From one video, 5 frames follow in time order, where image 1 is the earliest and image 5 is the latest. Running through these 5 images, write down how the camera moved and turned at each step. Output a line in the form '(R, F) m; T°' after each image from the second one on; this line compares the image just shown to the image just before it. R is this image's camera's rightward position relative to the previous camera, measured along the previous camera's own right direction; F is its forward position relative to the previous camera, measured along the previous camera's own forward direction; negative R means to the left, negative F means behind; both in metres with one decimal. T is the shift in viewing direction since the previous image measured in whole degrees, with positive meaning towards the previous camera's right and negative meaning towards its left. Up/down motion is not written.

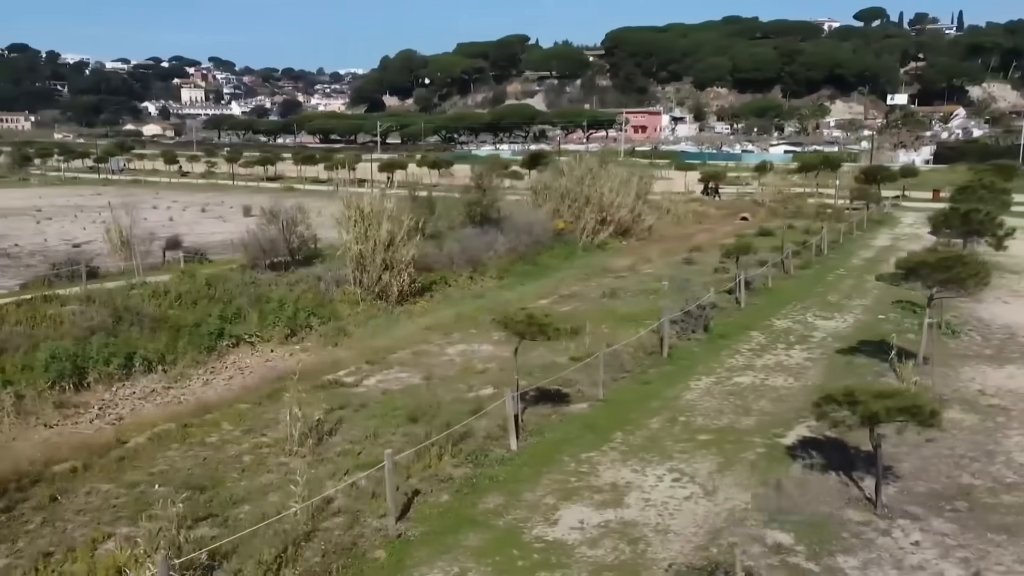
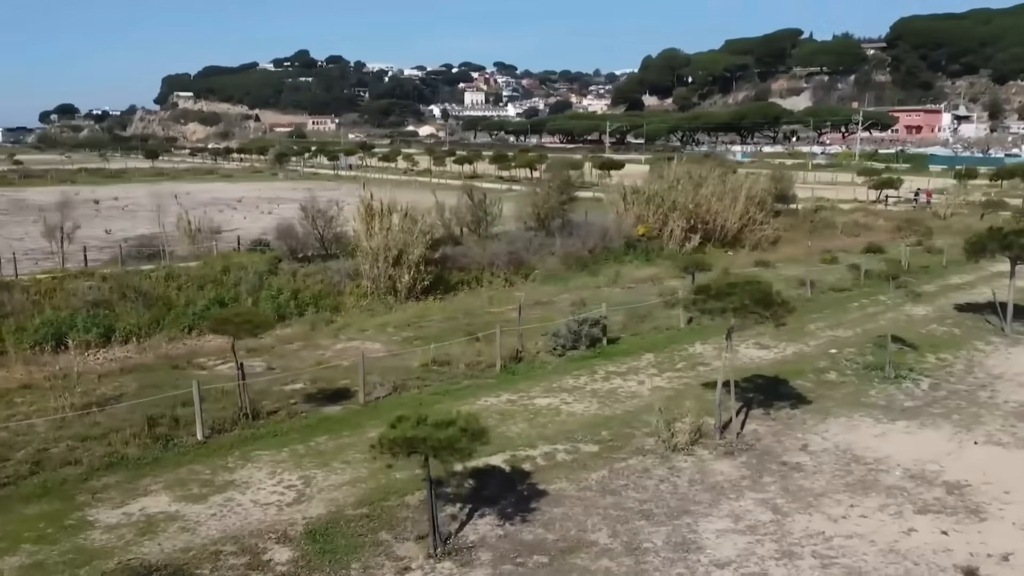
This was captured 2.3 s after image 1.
(+6.3, +1.2) m; -19°
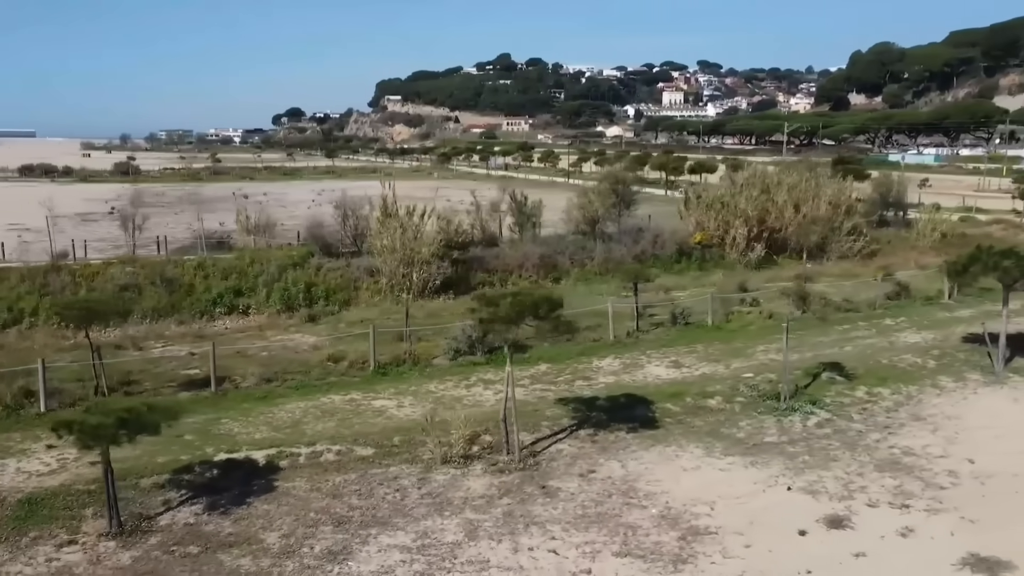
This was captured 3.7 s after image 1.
(+4.7, +0.6) m; -14°
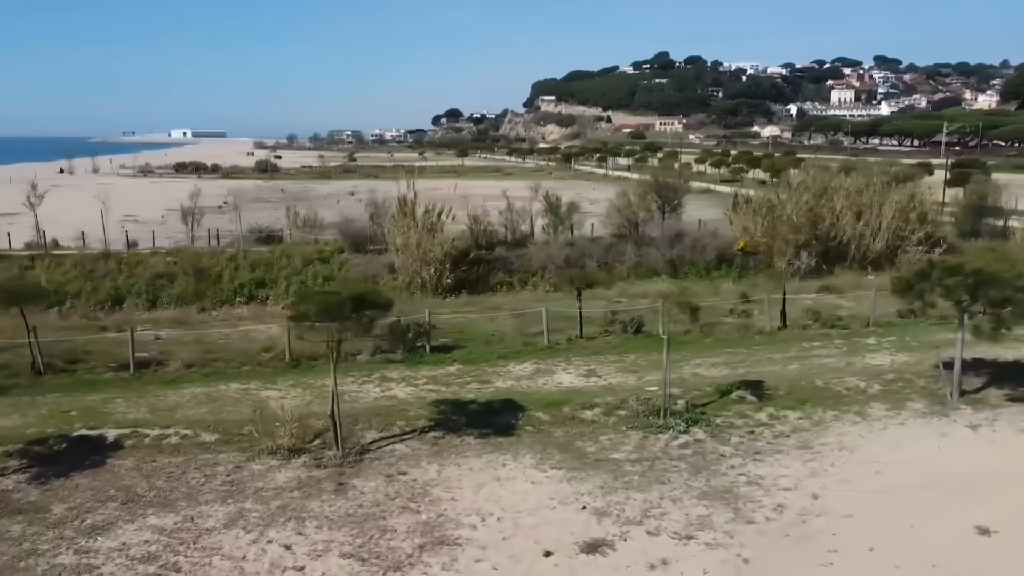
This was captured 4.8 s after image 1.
(+3.7, +0.4) m; -11°
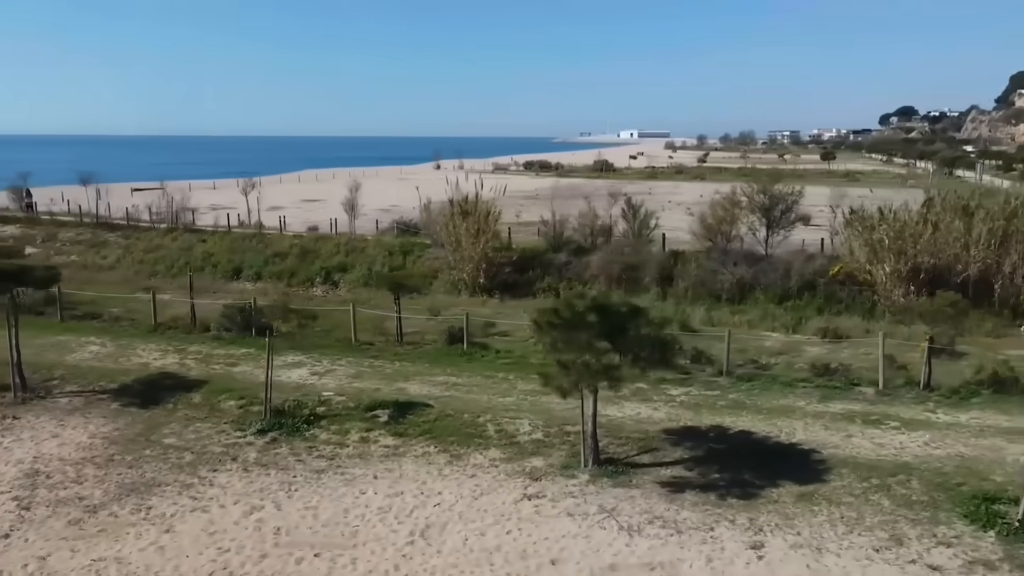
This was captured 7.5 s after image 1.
(+9.8, +2.9) m; -31°
